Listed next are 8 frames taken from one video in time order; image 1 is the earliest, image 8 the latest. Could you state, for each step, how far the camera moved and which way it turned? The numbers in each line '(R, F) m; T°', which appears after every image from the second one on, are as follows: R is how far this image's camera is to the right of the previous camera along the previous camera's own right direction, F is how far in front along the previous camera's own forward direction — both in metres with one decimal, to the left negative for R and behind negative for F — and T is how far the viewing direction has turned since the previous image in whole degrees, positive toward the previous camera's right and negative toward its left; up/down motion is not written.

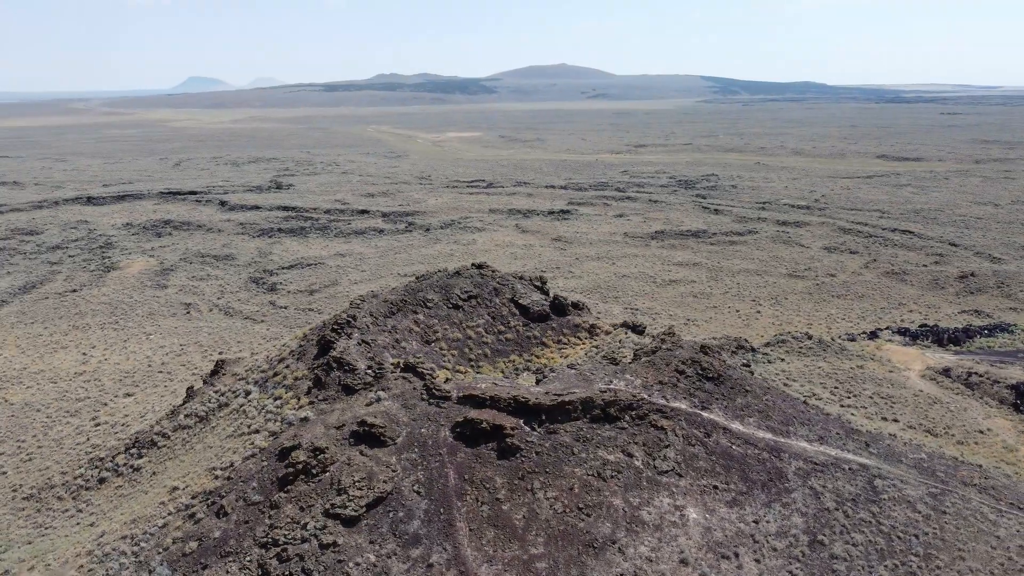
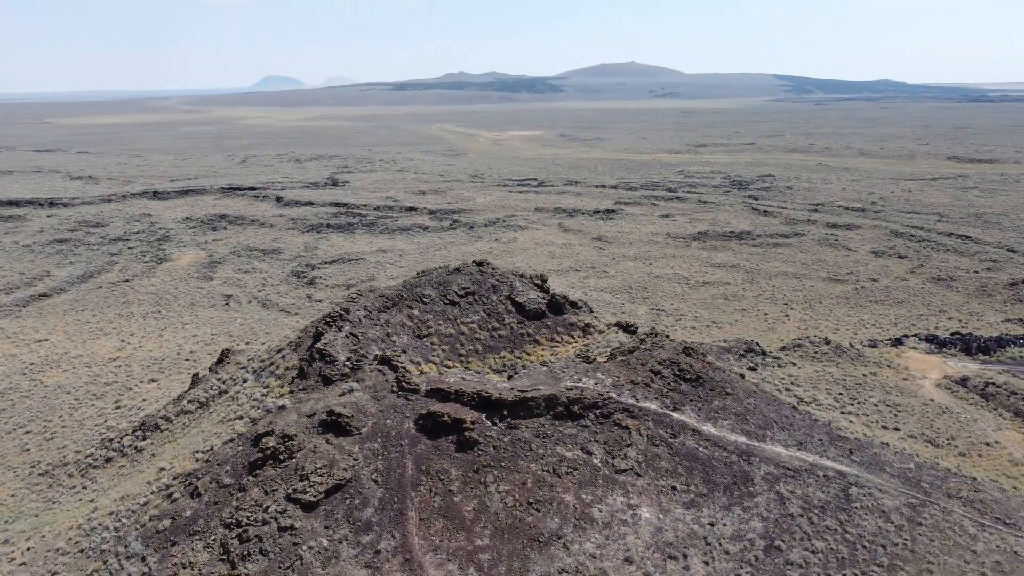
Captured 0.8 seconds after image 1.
(+1.0, -0.1) m; -5°
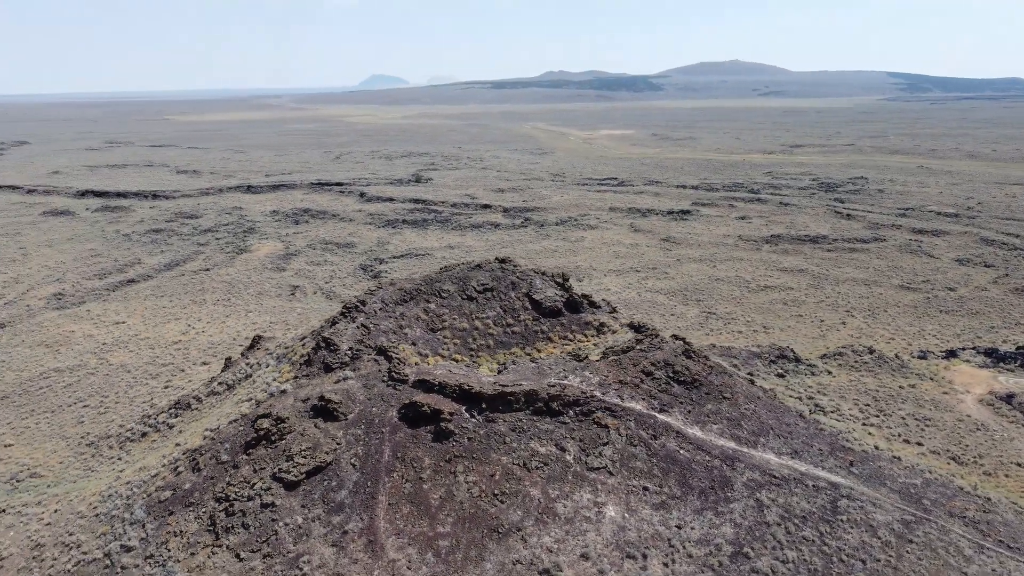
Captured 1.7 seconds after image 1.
(+1.1, -0.1) m; -7°
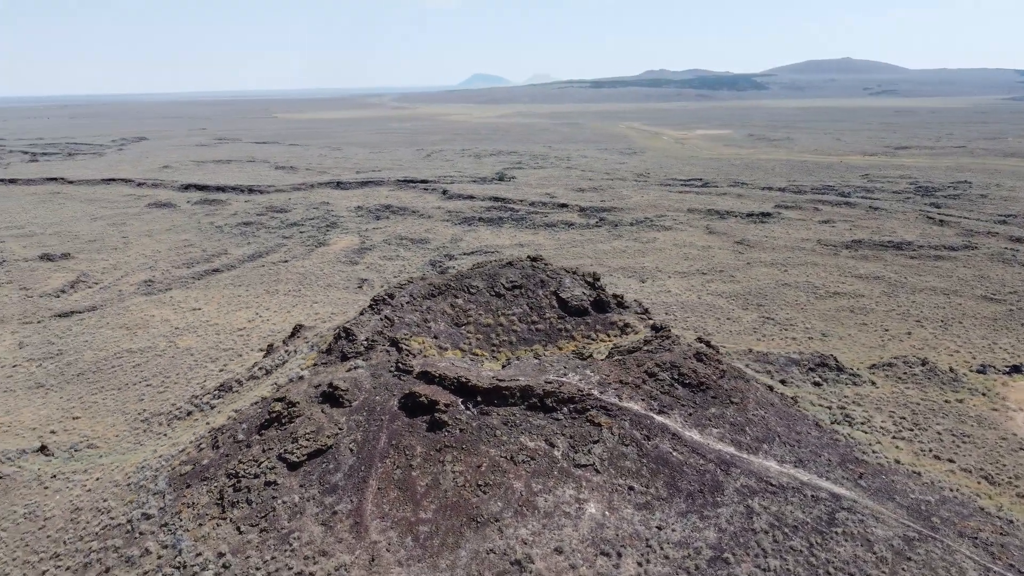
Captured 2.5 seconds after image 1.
(+1.0, -0.1) m; -7°
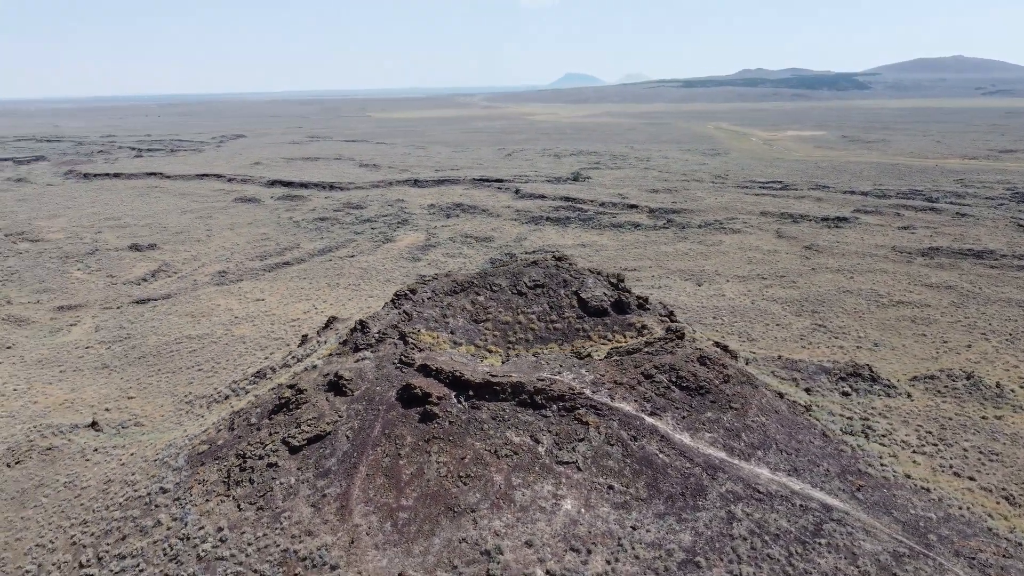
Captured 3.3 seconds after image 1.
(+1.0, -0.1) m; -6°
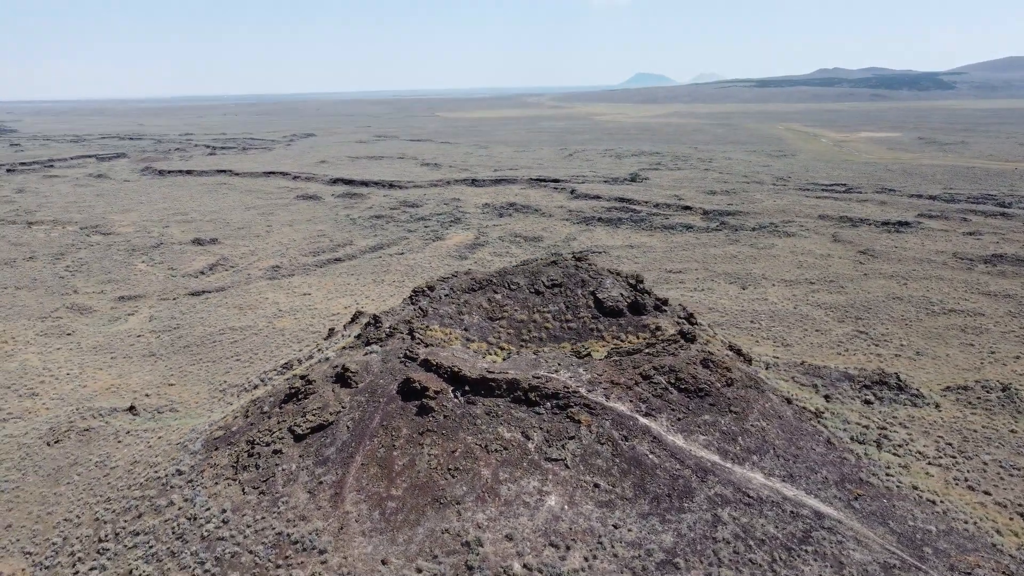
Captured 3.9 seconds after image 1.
(+0.7, -0.1) m; -5°
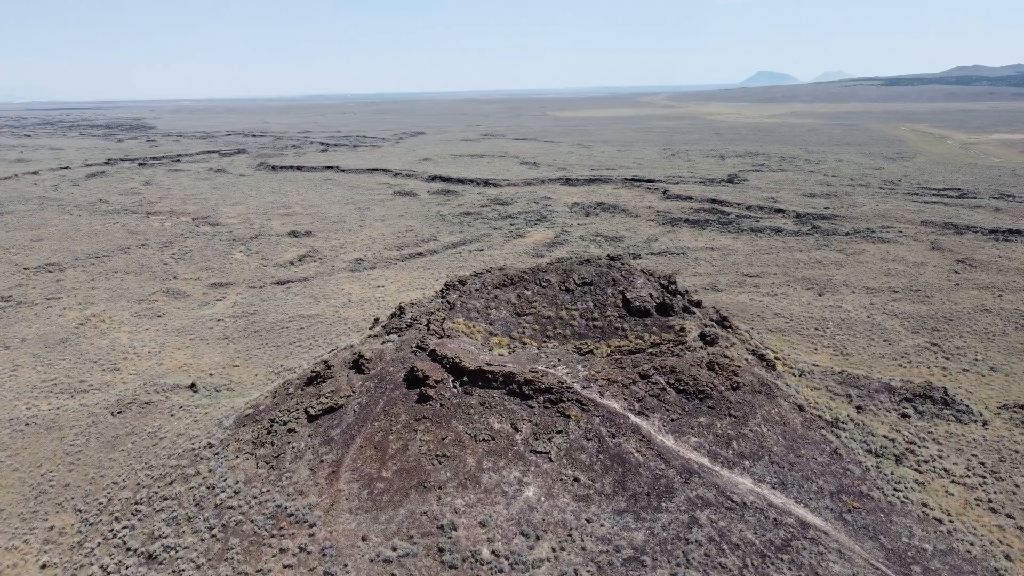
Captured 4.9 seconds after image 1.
(+1.2, -0.1) m; -8°
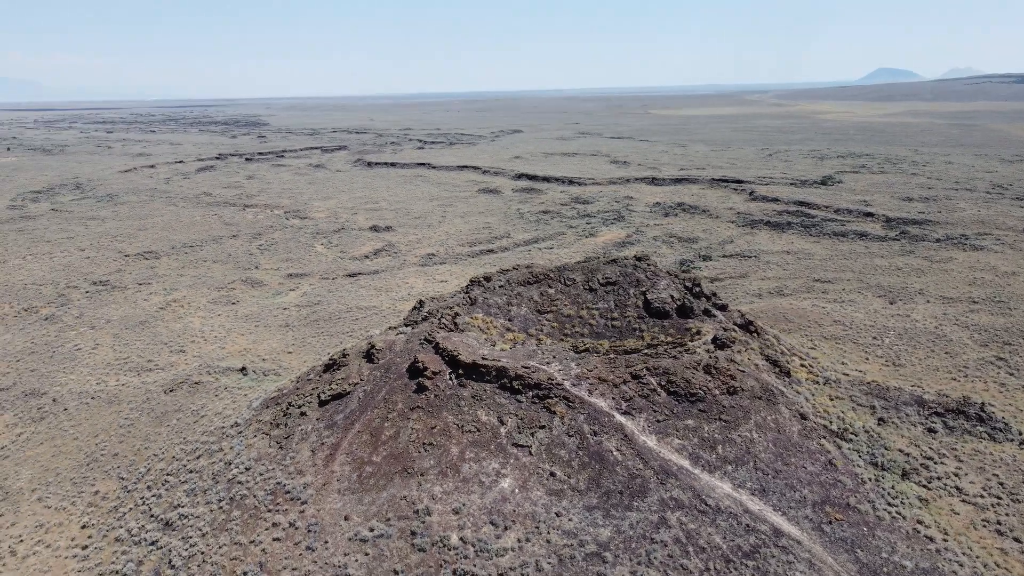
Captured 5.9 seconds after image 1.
(+1.2, -0.2) m; -7°
